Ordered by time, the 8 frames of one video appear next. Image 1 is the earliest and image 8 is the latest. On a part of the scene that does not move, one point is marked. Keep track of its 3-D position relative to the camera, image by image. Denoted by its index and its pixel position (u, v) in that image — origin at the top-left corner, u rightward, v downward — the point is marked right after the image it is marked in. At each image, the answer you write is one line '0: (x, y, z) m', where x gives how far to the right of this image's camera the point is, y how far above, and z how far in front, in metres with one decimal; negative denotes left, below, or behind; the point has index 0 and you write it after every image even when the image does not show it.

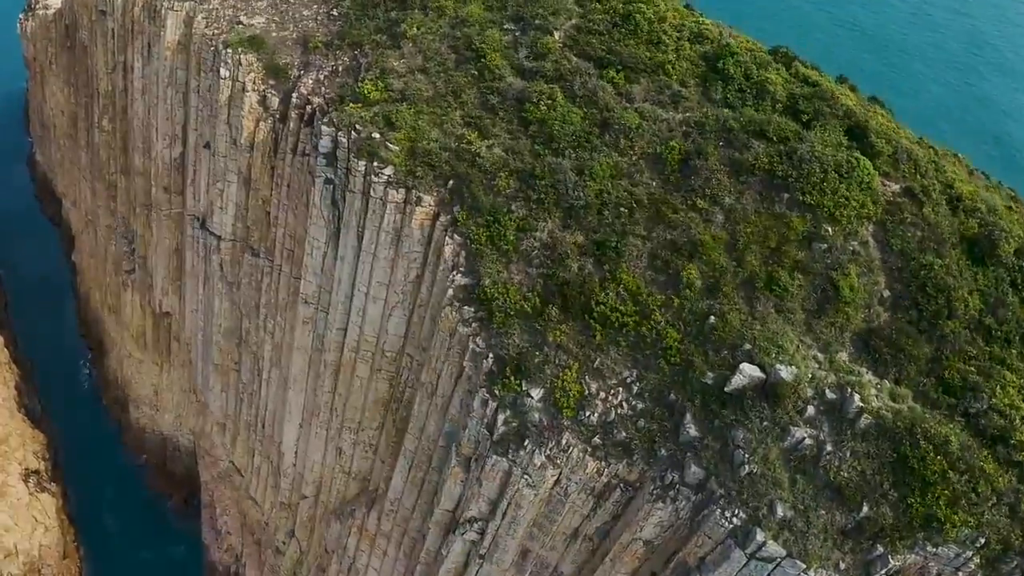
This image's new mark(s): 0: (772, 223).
0: (+7.1, +1.7, +18.8) m
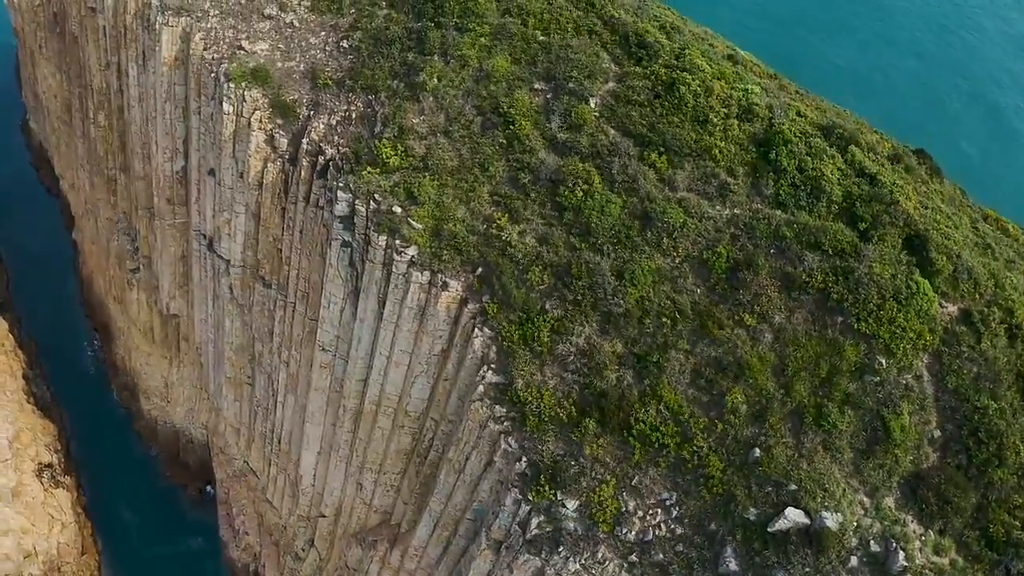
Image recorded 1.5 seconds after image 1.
0: (+8.2, -1.6, +18.1) m
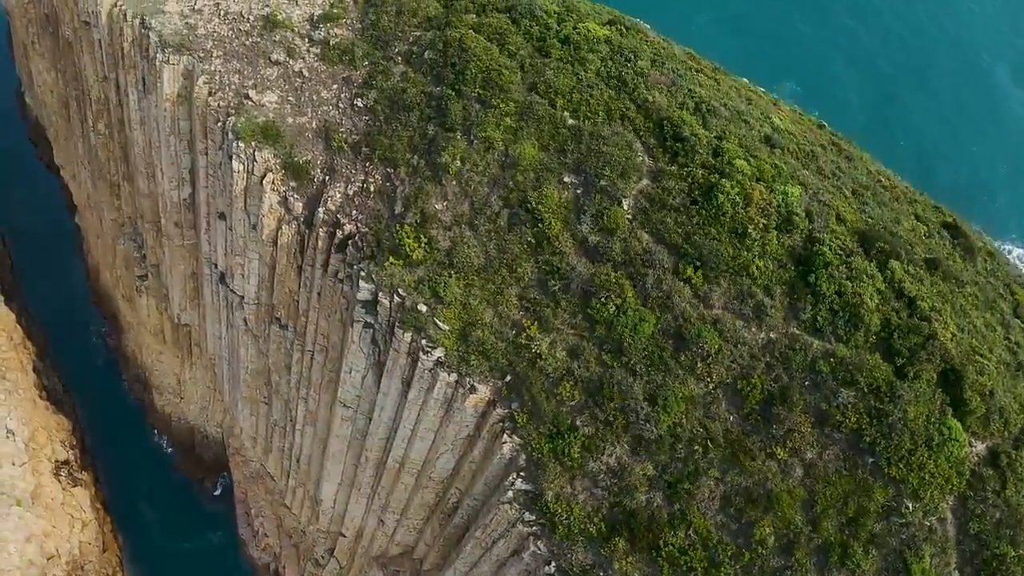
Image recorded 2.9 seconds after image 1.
0: (+9.1, -5.4, +18.5) m
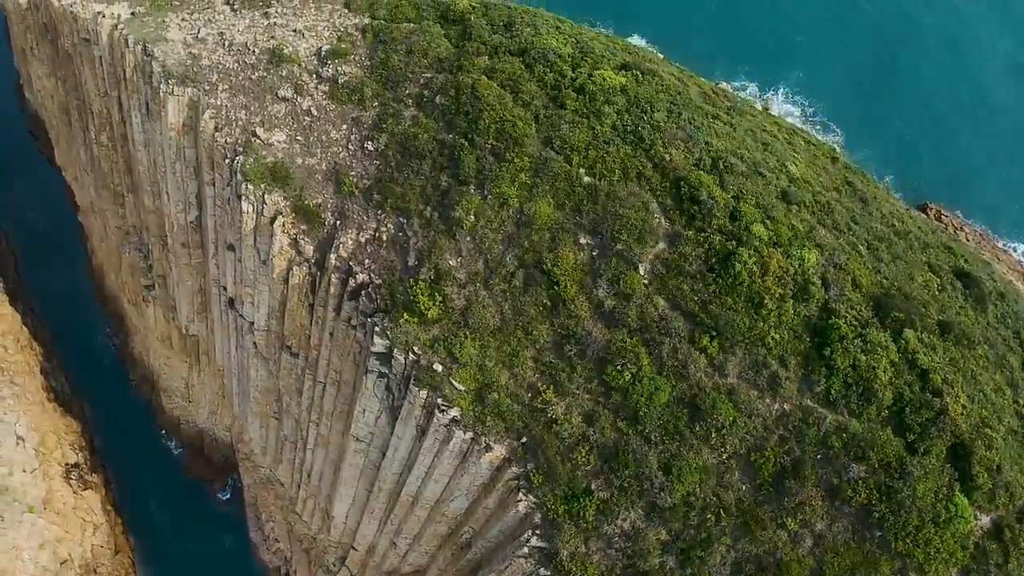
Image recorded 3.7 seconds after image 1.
0: (+9.6, -7.5, +19.0) m
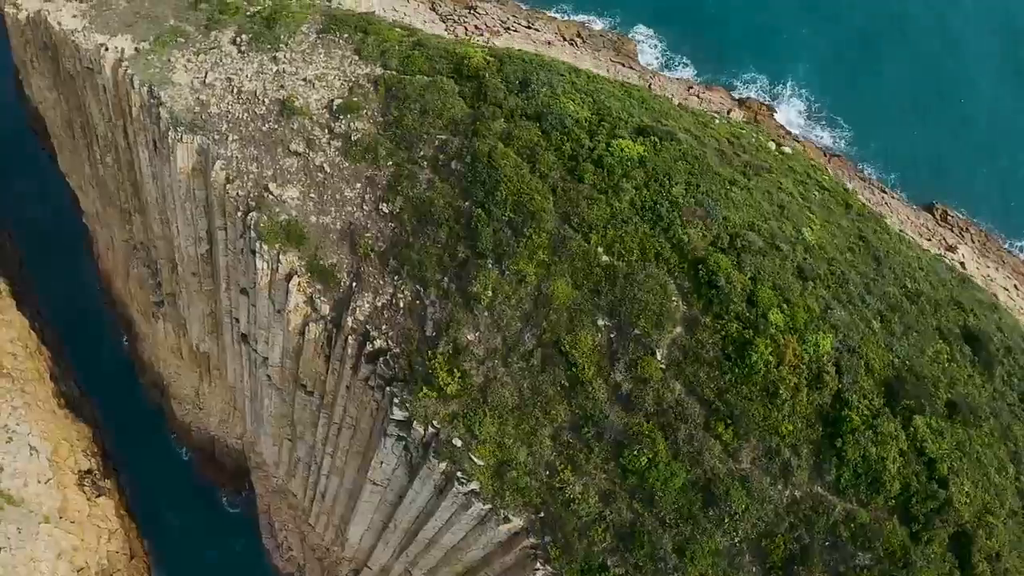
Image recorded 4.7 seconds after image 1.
0: (+10.2, -10.2, +20.0) m
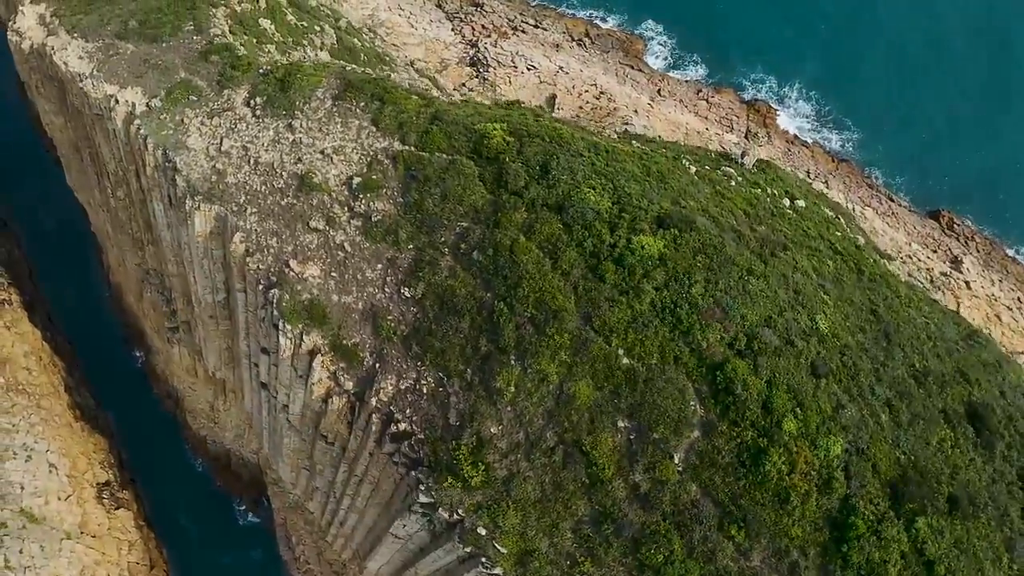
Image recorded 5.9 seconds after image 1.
0: (+10.9, -13.7, +21.6) m
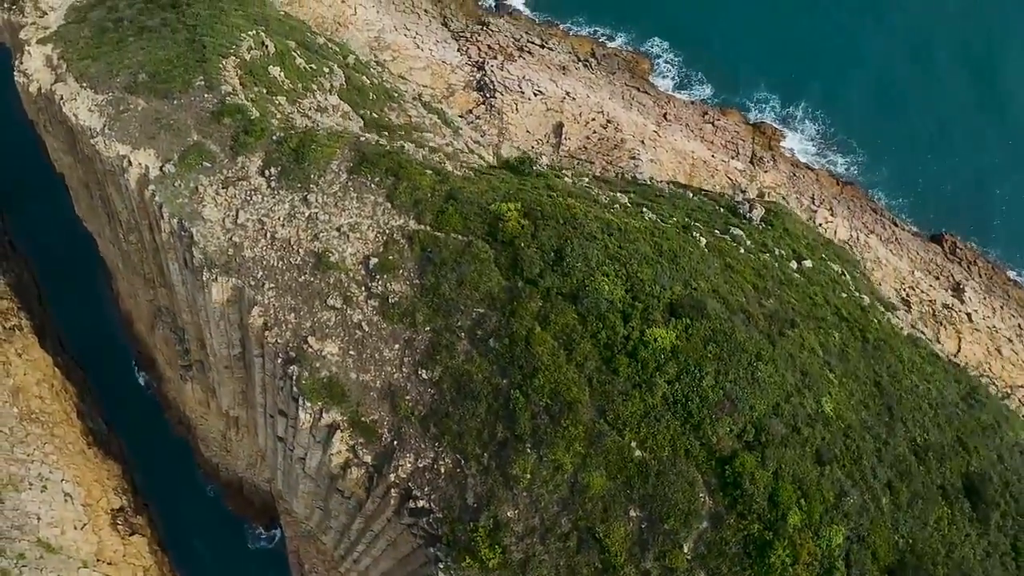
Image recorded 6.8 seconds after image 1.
0: (+11.4, -17.0, +23.0) m
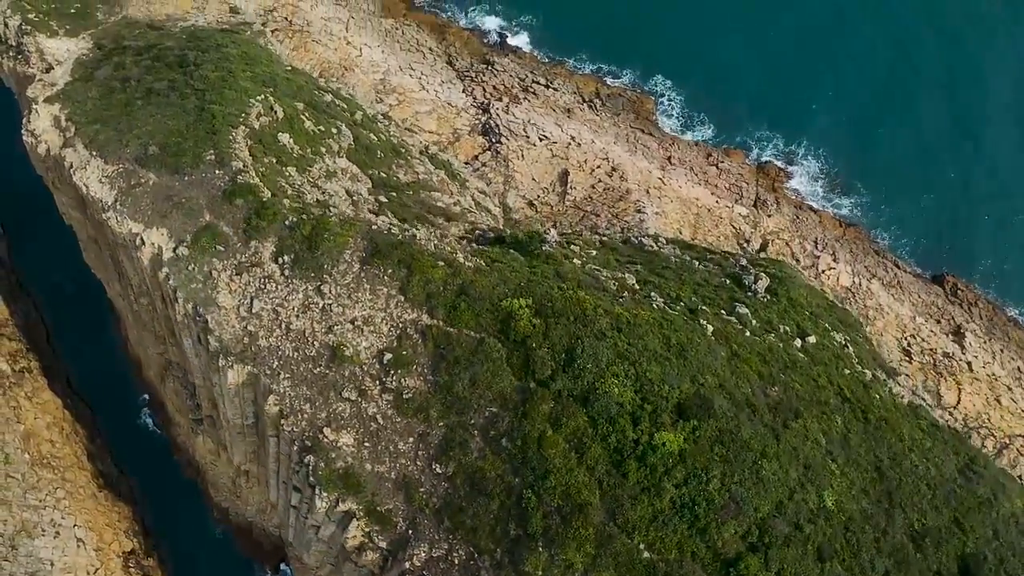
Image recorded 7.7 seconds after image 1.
0: (+11.9, -20.9, +24.0) m
